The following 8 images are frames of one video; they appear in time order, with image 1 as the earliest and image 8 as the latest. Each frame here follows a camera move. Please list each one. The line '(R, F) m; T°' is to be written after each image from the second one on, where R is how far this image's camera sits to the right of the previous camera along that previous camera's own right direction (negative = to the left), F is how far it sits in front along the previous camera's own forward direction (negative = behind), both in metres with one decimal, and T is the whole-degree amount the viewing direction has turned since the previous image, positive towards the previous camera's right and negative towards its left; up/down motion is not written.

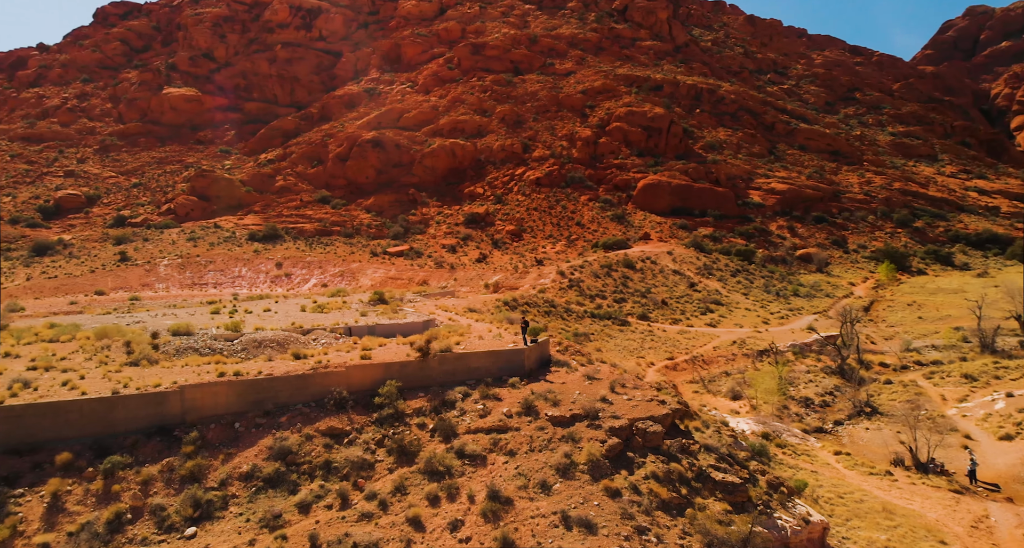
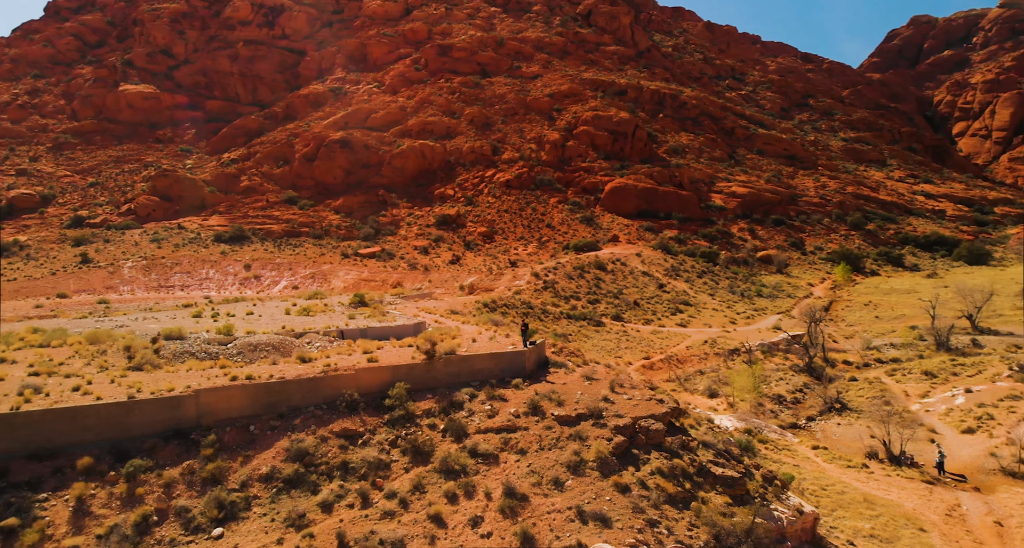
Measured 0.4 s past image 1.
(-0.7, -0.3) m; +3°
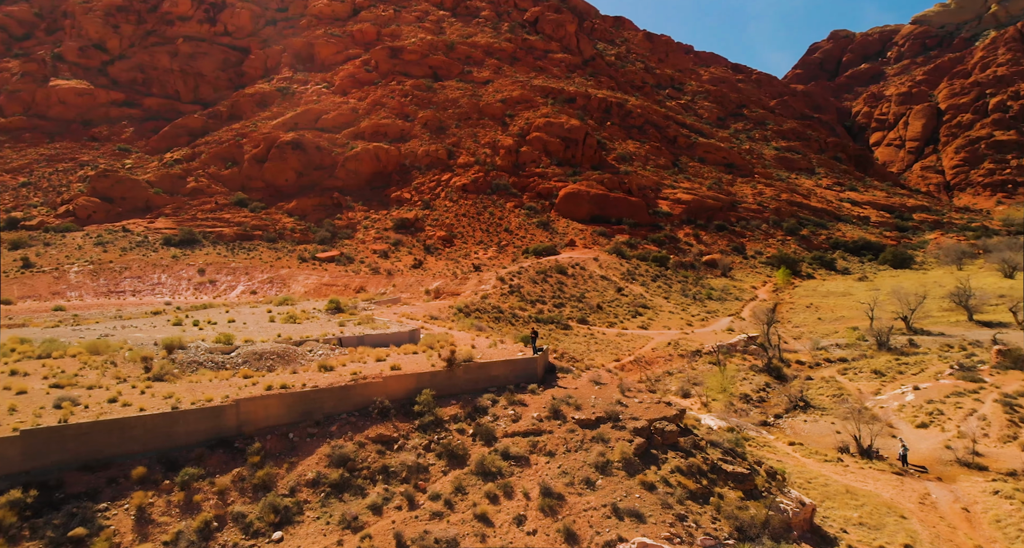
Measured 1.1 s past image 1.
(-1.3, -0.4) m; +4°
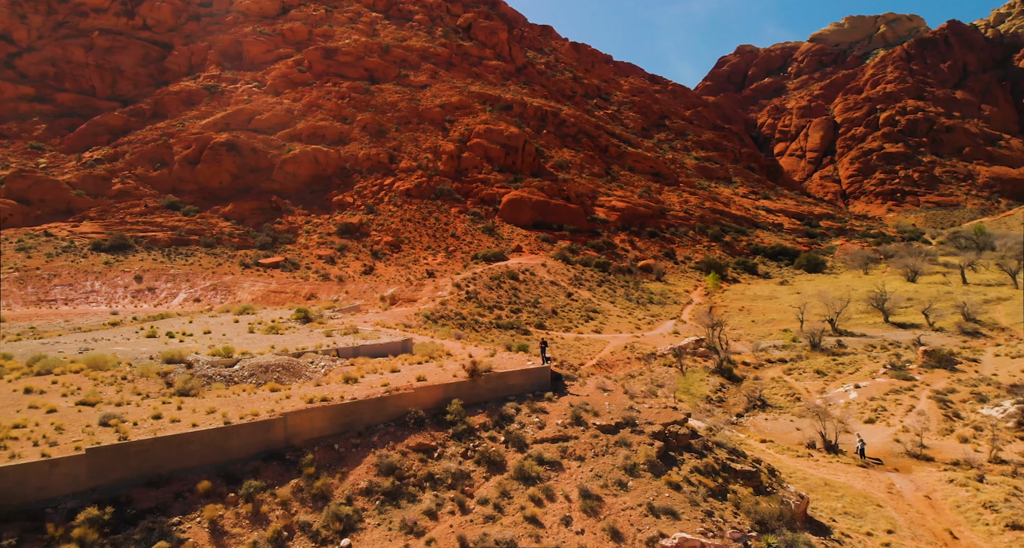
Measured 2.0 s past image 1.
(-1.6, -0.5) m; +5°
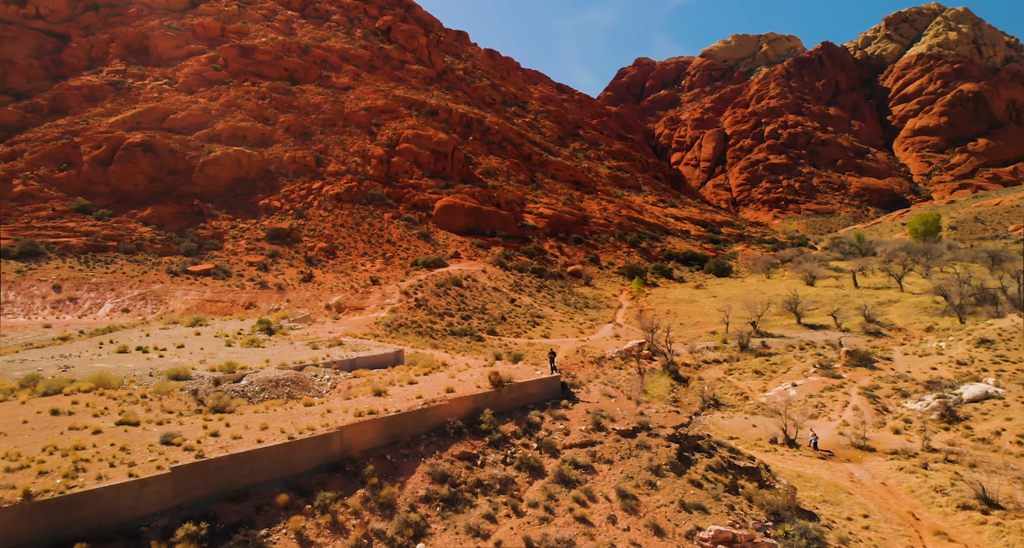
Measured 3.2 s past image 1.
(-1.9, -0.6) m; +6°
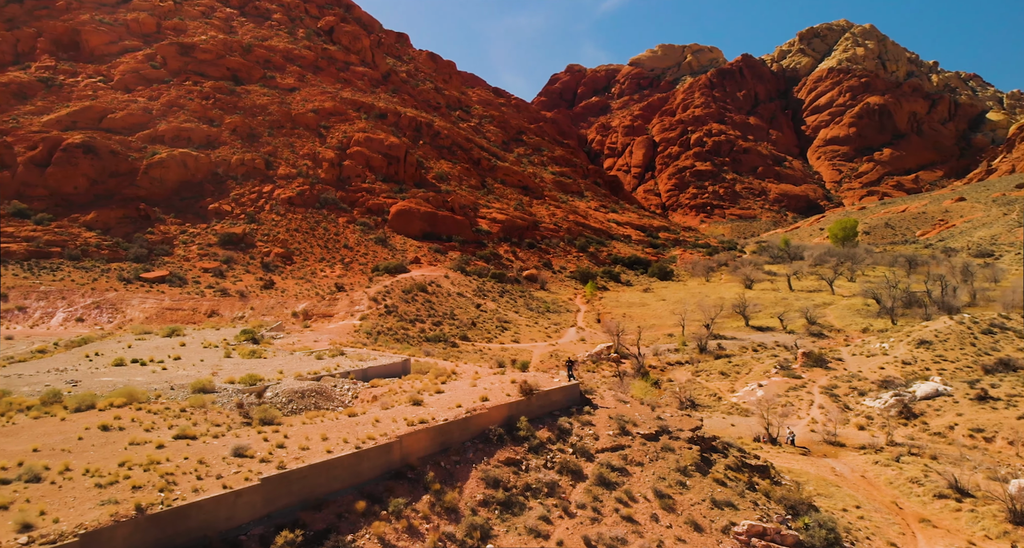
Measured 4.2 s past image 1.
(-1.6, -0.6) m; +4°
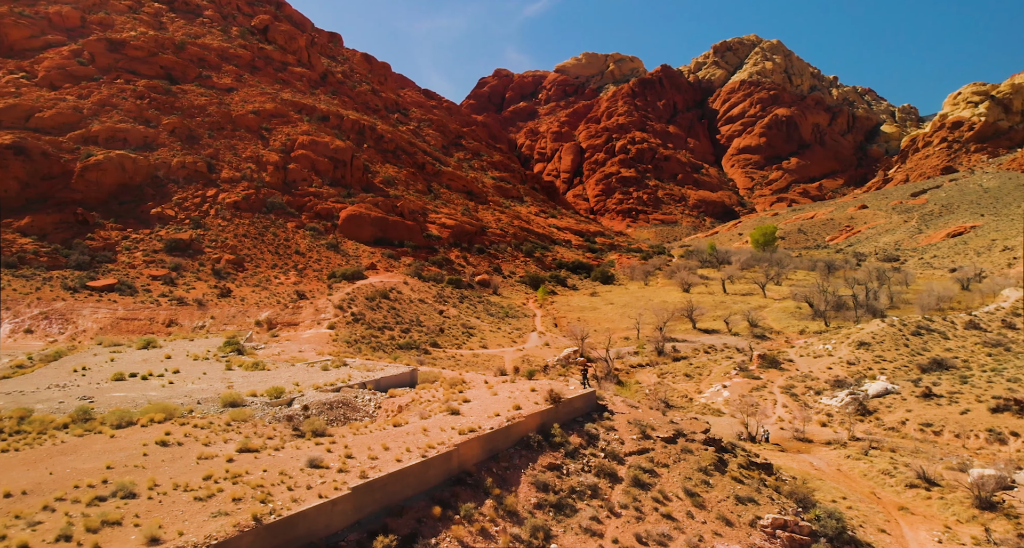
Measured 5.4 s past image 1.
(-1.7, -0.7) m; +4°
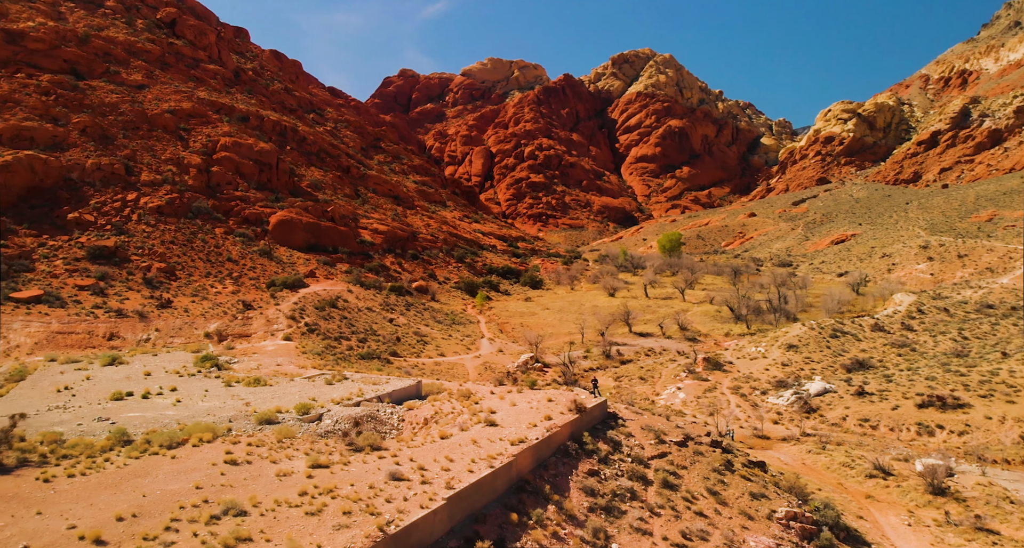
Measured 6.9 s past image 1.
(-2.2, -1.0) m; +5°
